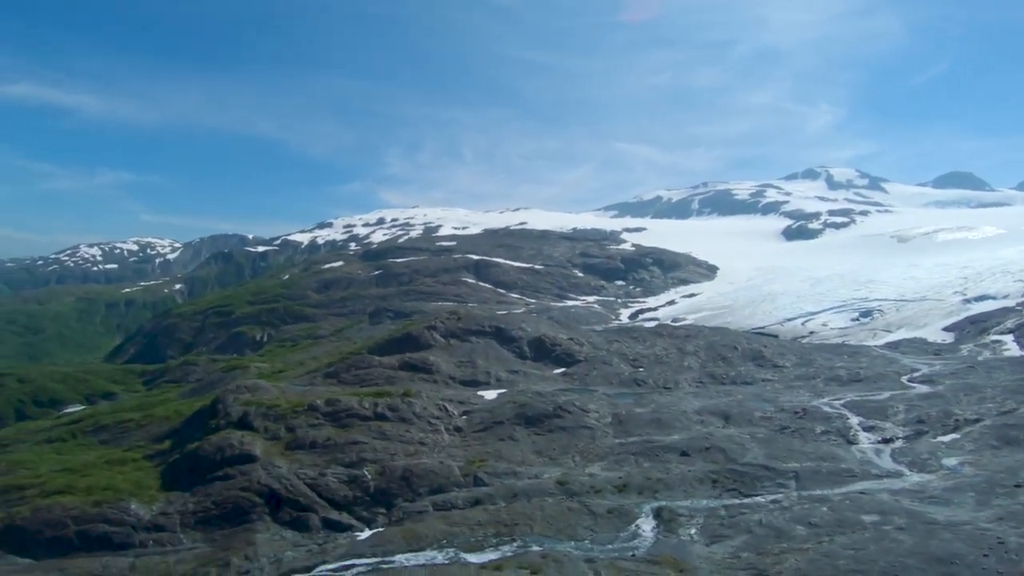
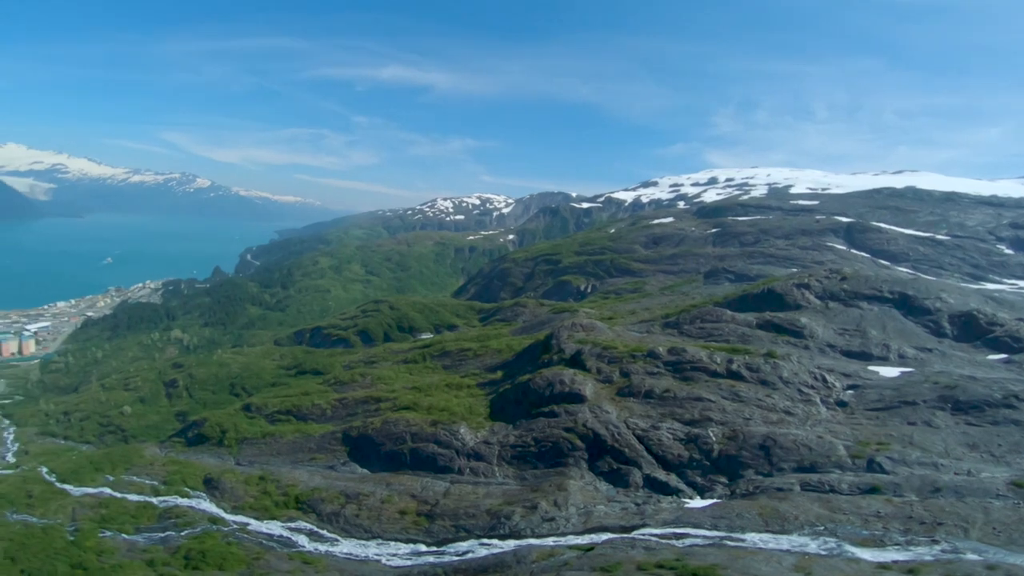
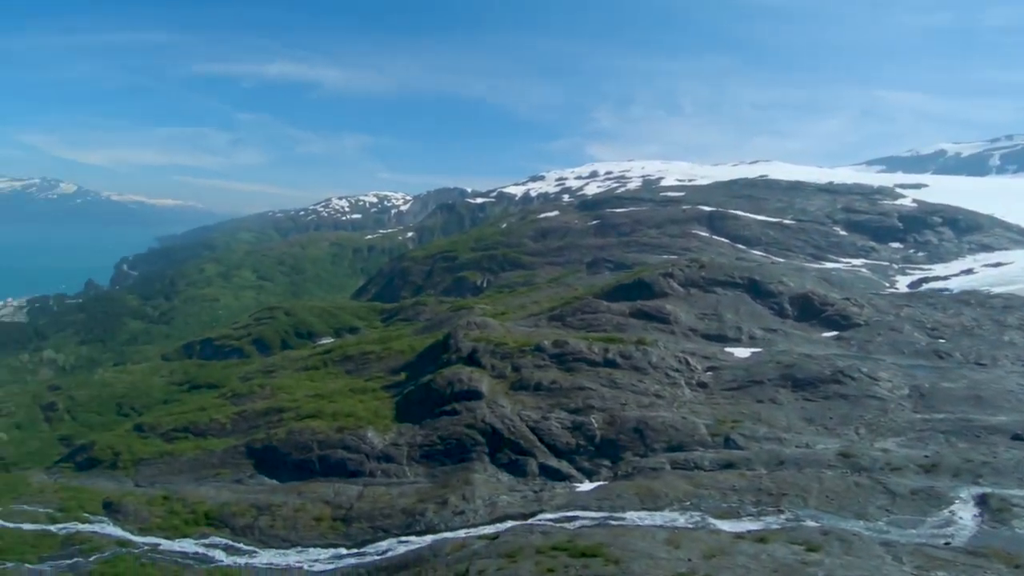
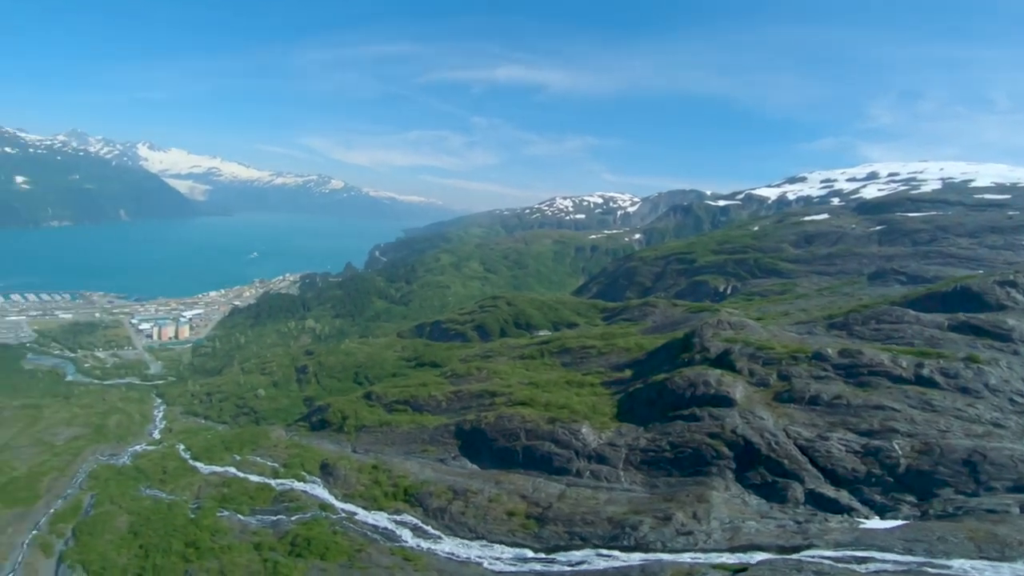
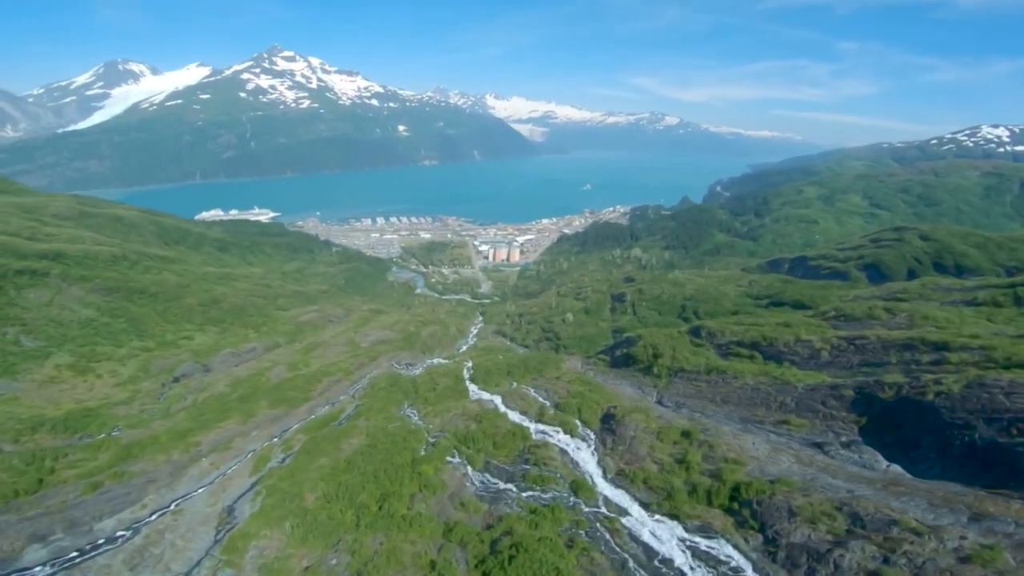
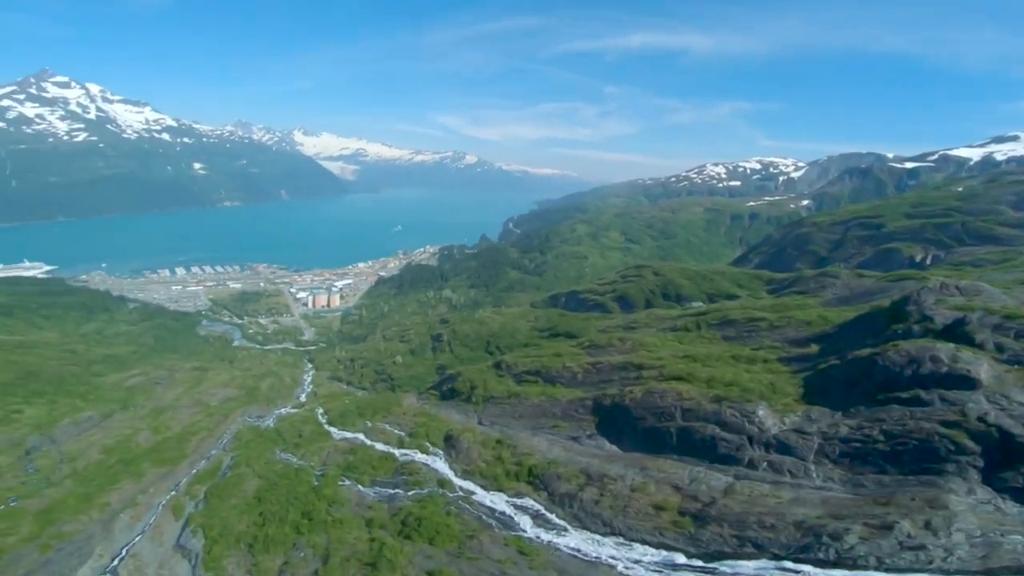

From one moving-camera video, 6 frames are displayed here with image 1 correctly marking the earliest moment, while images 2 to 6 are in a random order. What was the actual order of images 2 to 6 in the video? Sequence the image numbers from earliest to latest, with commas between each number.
3, 2, 4, 6, 5
